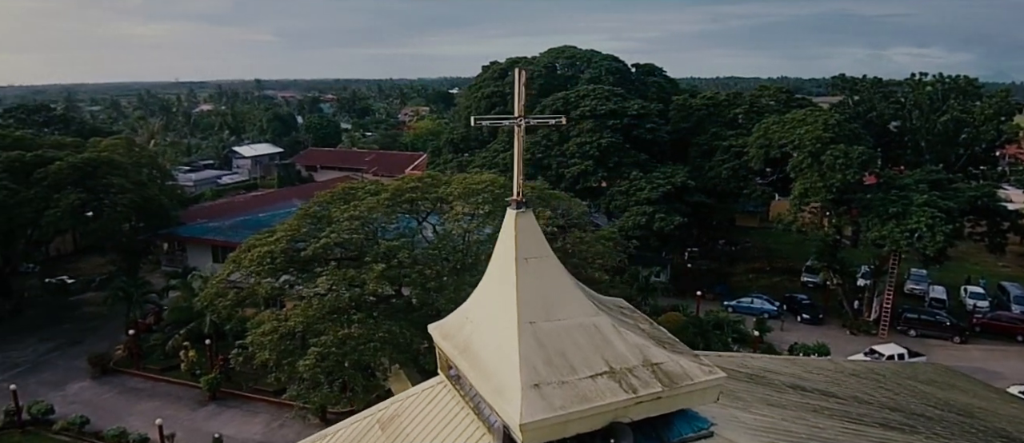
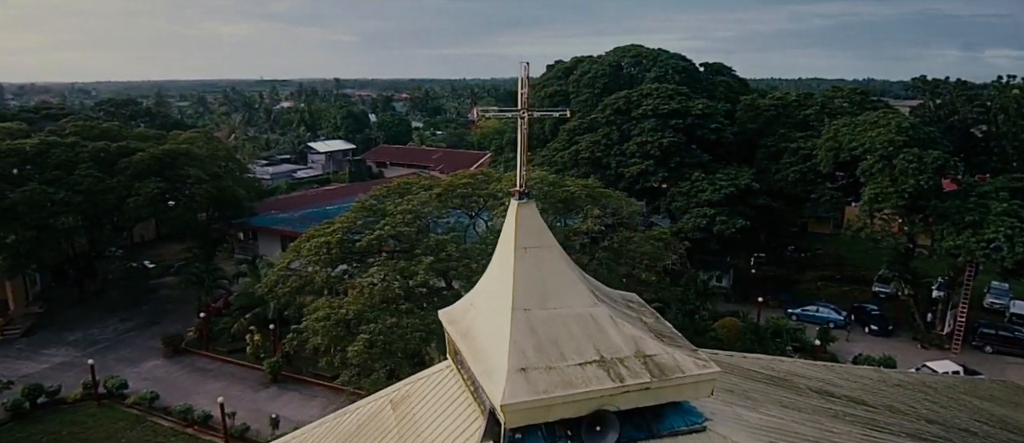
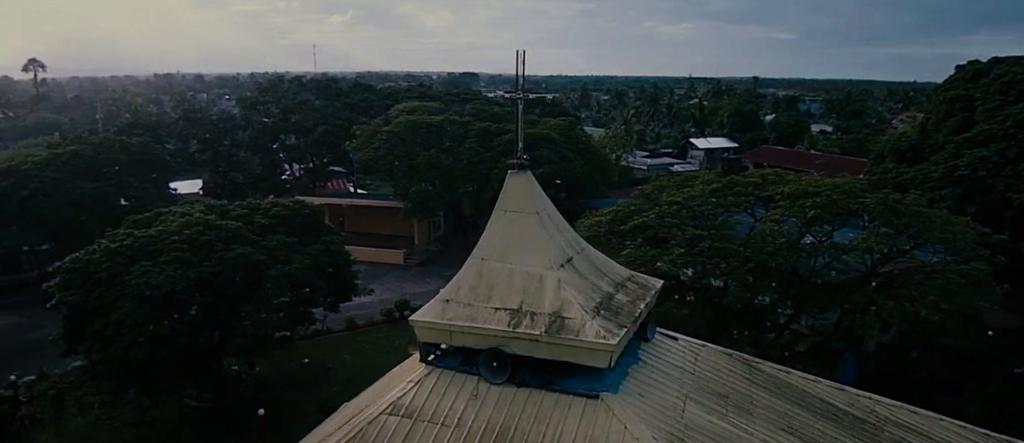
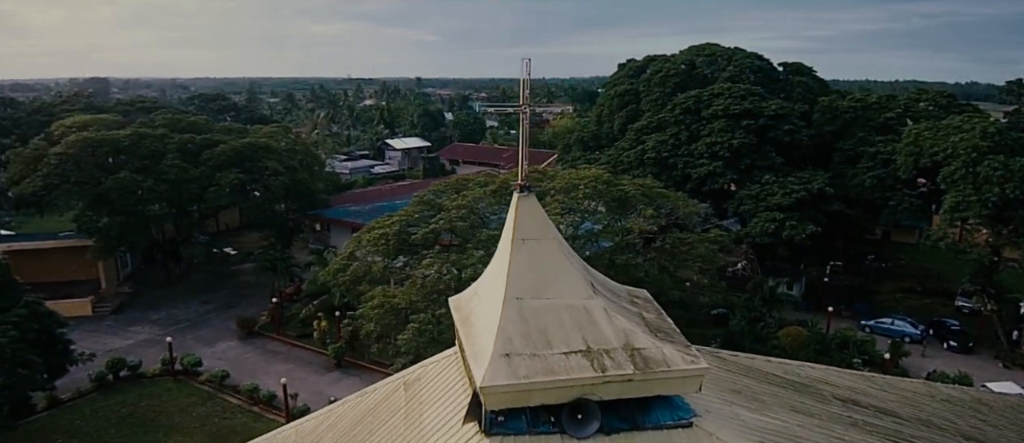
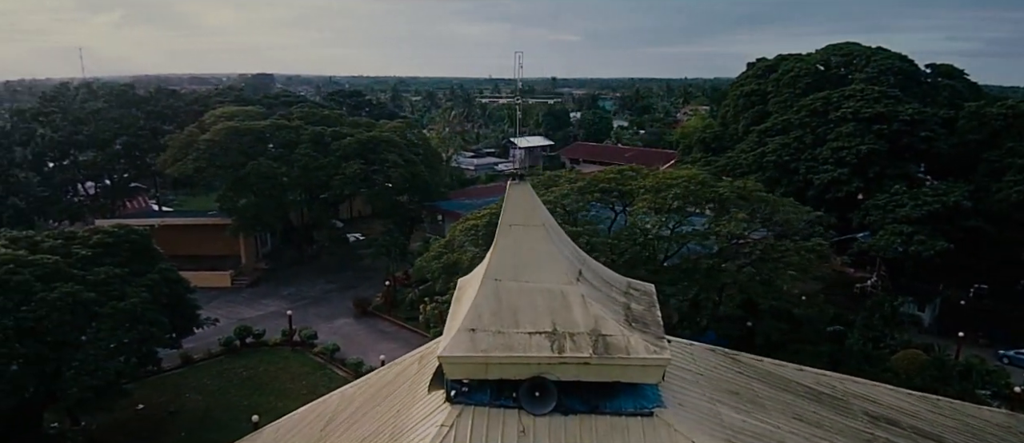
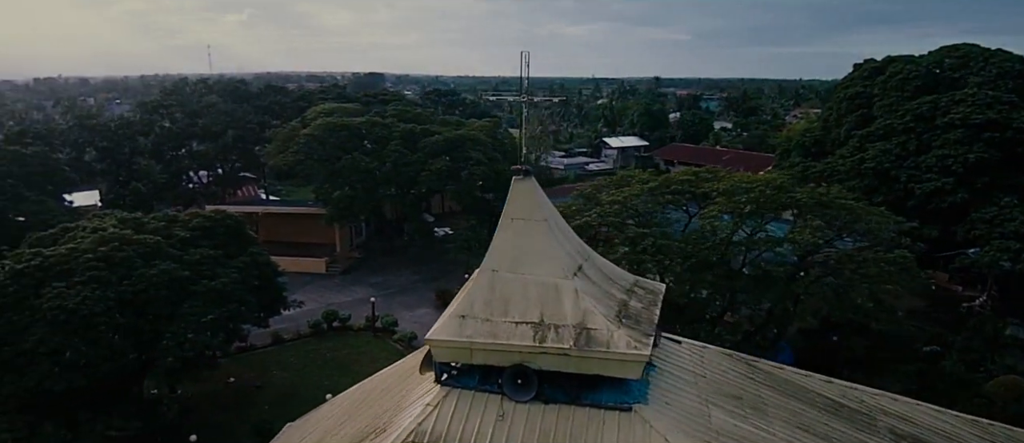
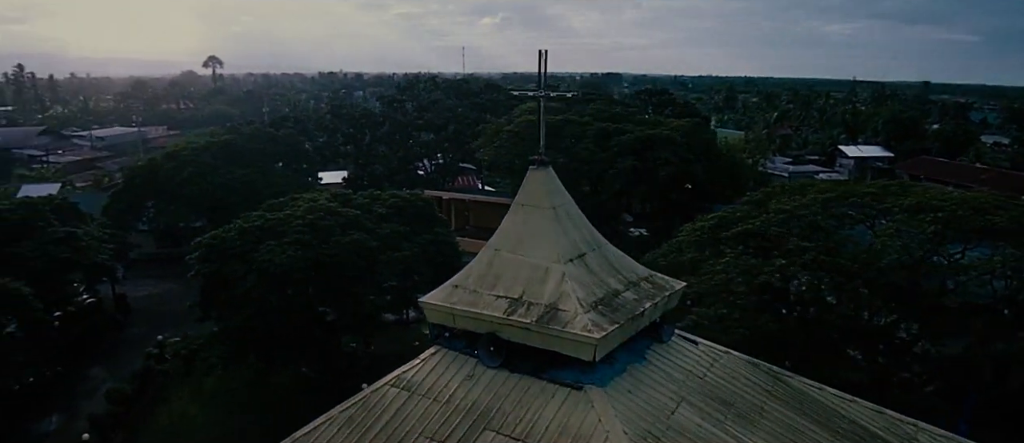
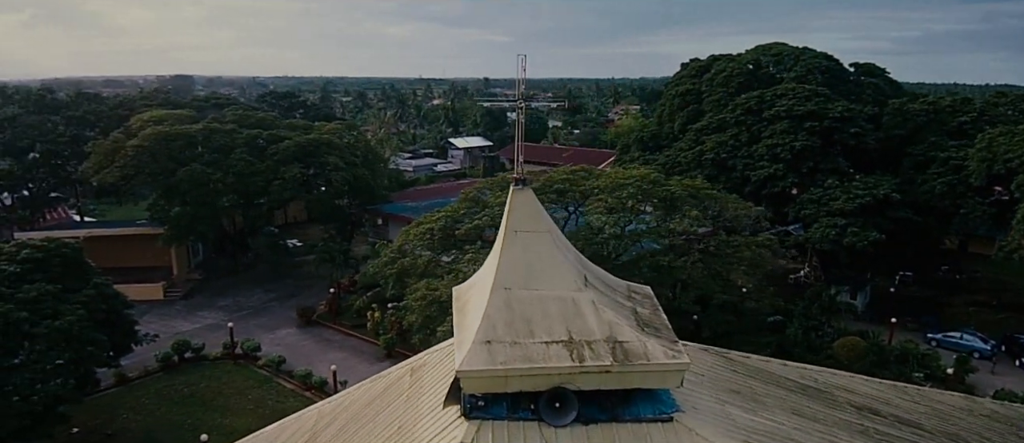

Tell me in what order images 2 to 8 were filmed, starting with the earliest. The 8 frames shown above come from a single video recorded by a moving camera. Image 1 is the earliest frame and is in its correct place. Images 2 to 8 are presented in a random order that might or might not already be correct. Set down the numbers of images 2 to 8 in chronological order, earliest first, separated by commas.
2, 4, 8, 5, 6, 3, 7
